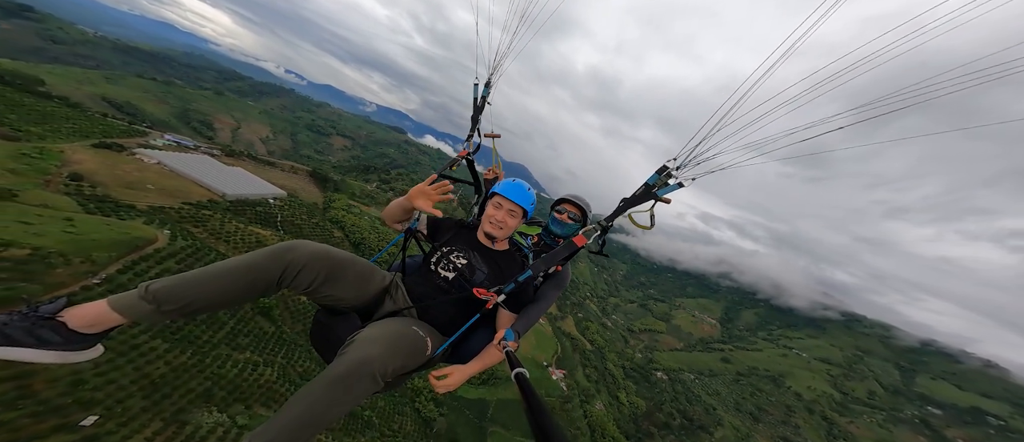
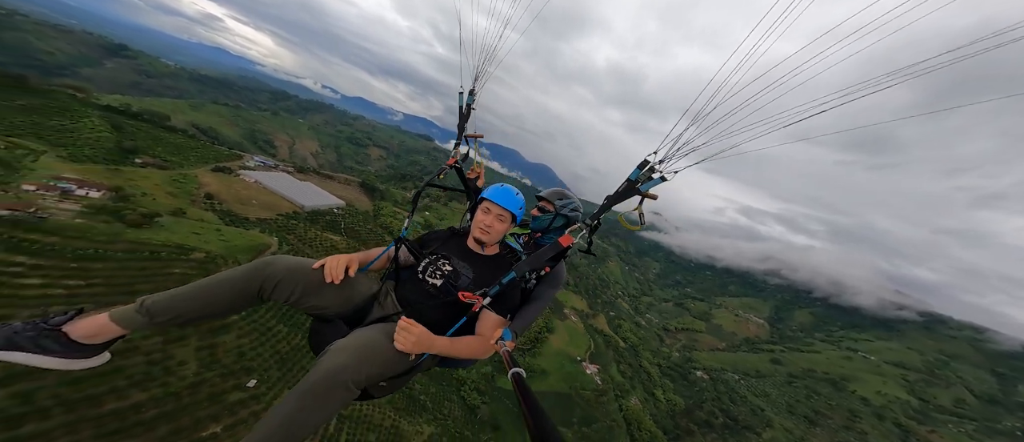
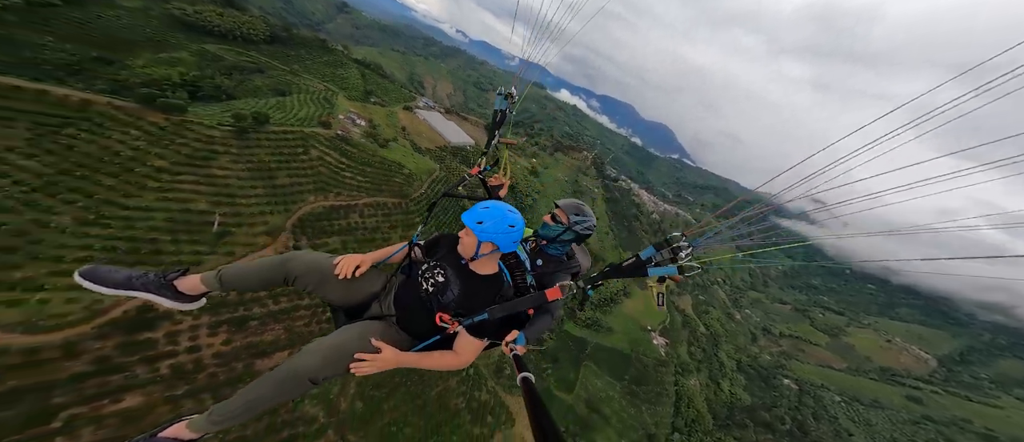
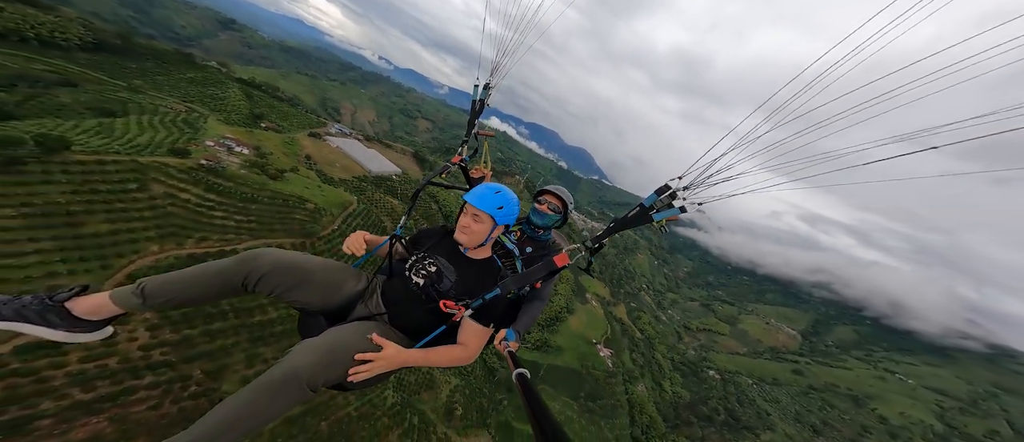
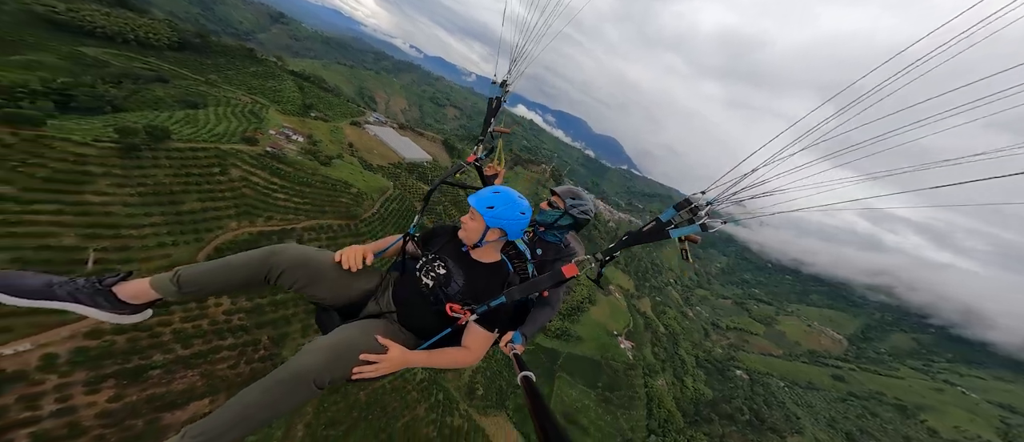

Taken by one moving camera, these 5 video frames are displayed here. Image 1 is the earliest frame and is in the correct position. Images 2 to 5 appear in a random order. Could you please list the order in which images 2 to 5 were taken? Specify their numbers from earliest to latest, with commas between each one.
2, 4, 5, 3
